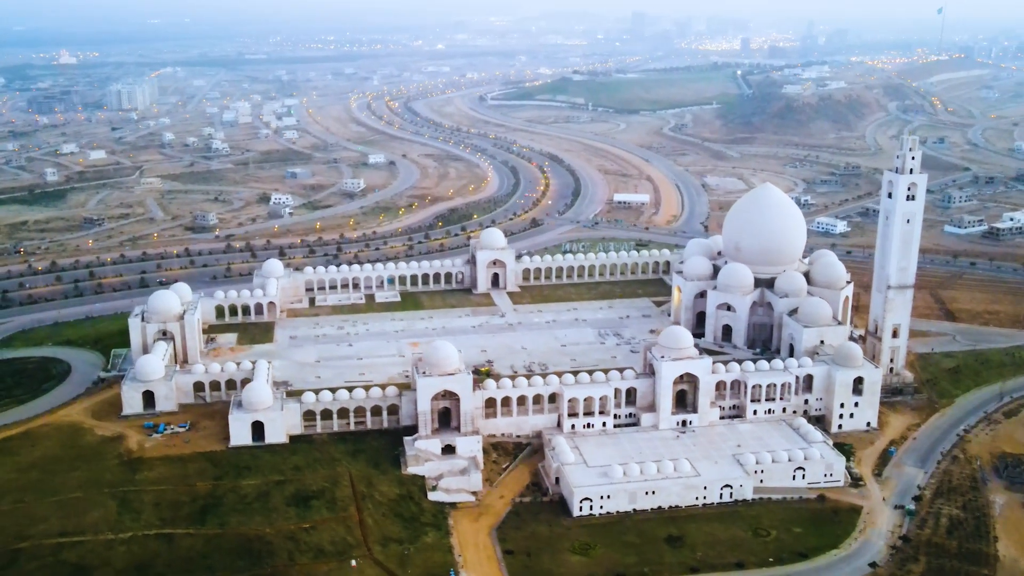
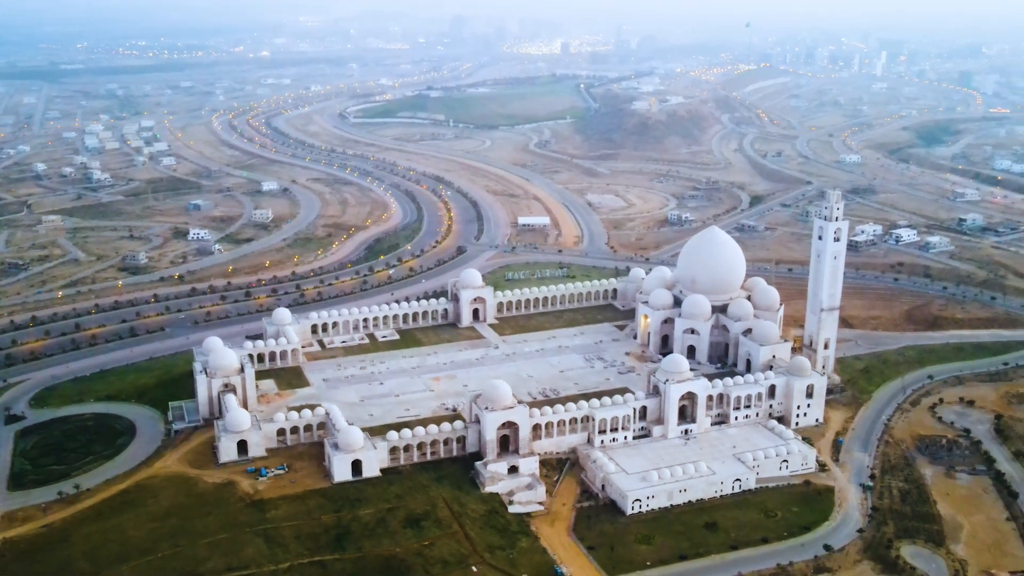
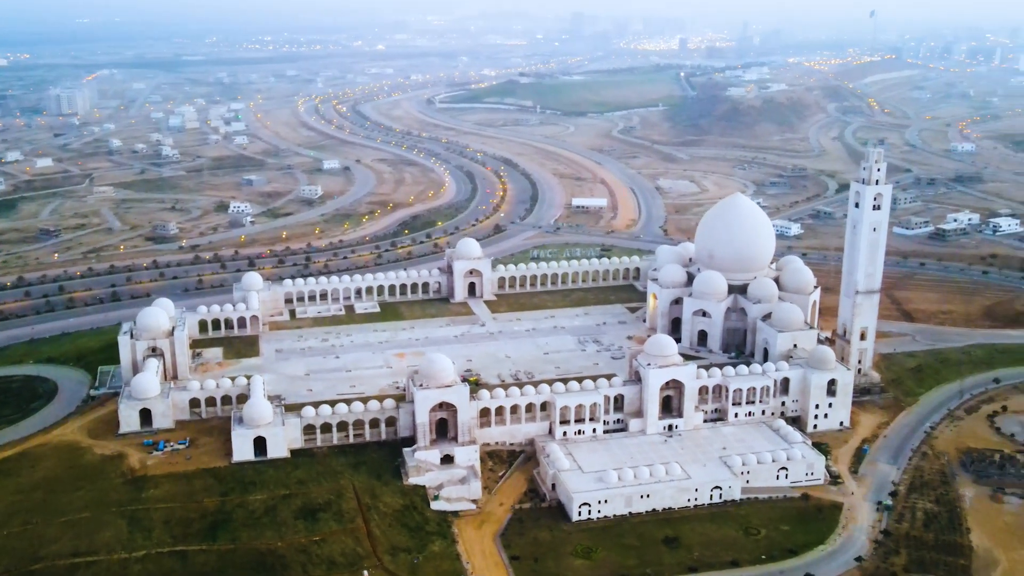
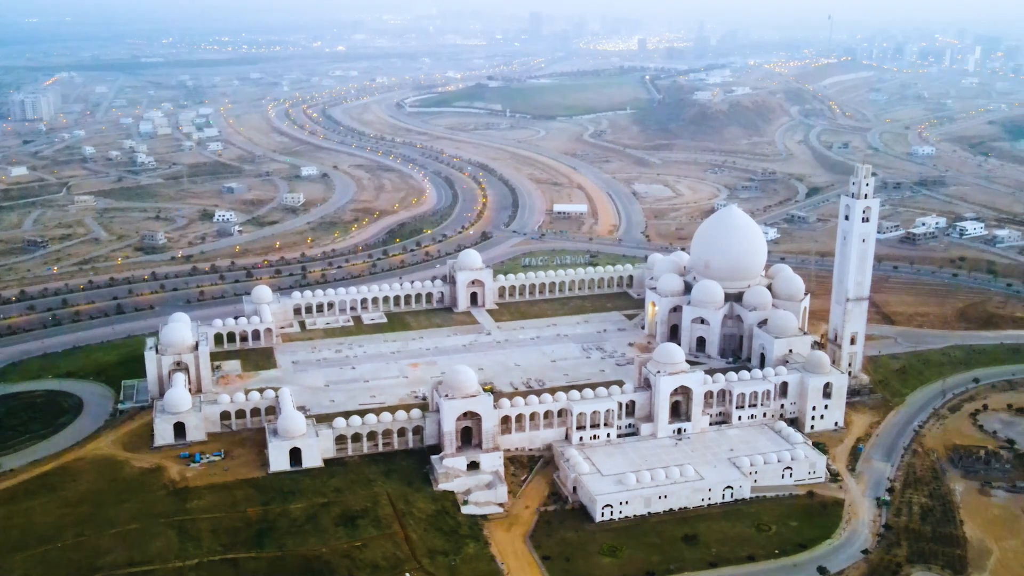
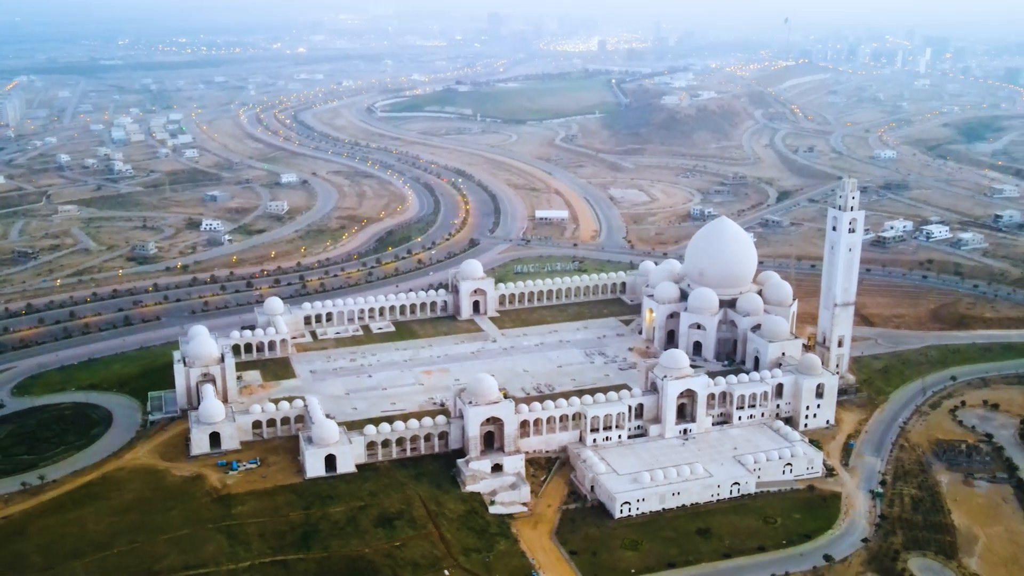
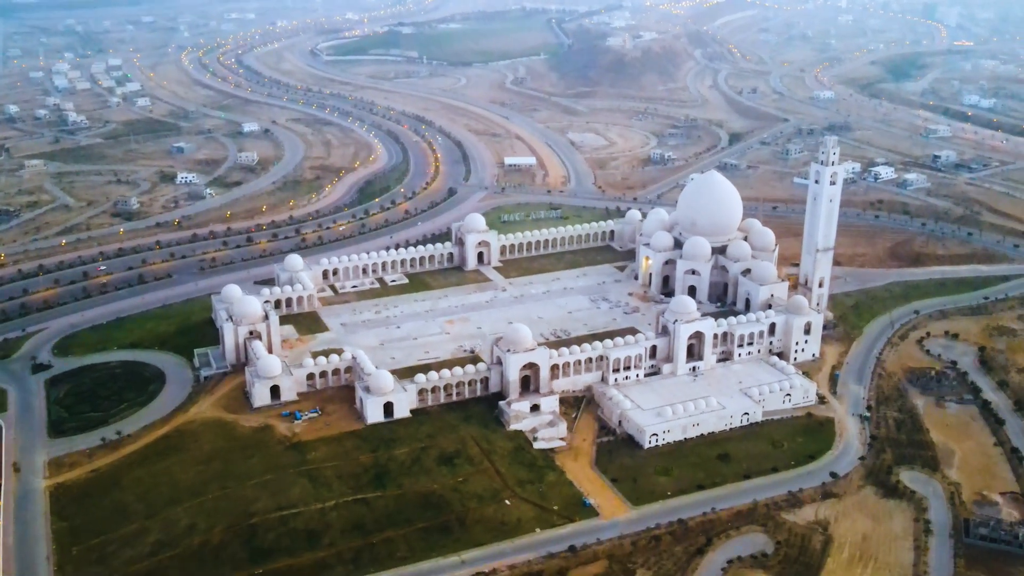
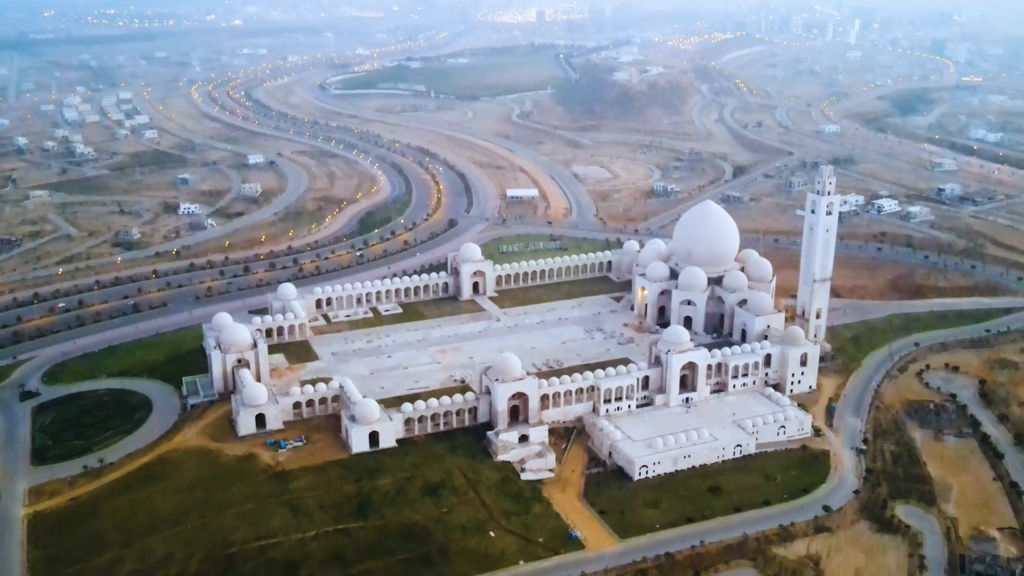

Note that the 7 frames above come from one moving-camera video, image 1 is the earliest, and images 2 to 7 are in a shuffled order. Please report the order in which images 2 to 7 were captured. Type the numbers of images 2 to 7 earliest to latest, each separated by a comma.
3, 4, 5, 2, 7, 6
